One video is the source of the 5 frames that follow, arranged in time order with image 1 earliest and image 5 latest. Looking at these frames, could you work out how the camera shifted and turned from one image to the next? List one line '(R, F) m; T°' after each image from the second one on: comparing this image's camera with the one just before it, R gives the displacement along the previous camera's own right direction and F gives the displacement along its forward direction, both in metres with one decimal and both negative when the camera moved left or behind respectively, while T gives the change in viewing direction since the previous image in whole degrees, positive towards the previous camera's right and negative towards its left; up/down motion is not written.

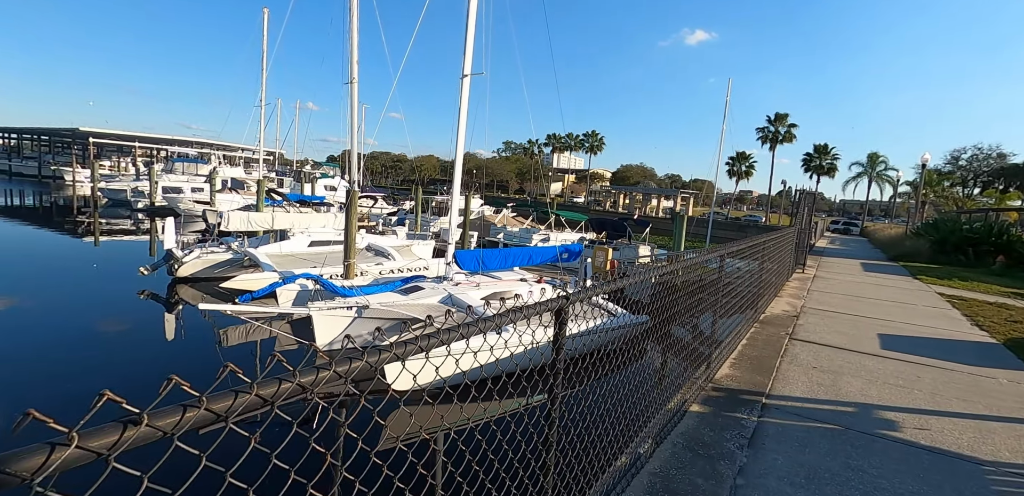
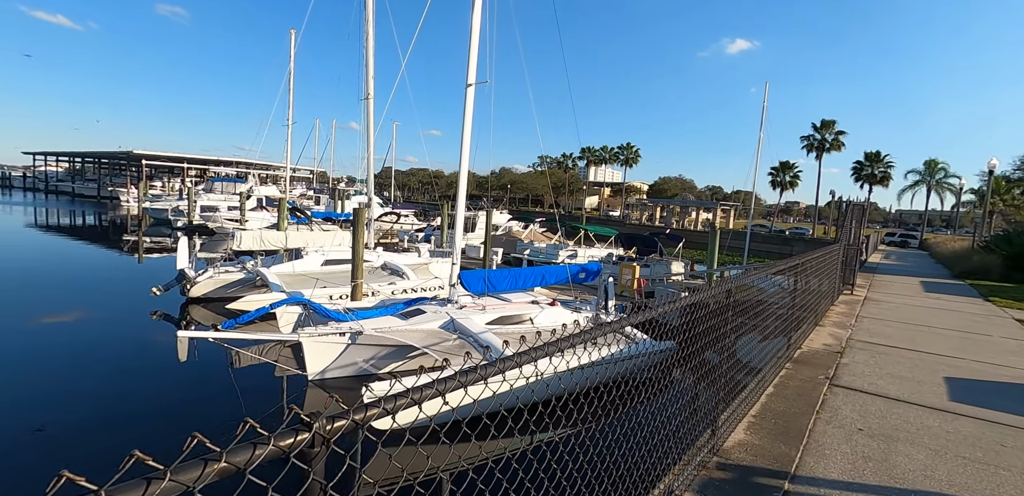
(+0.5, +0.7) m; -4°
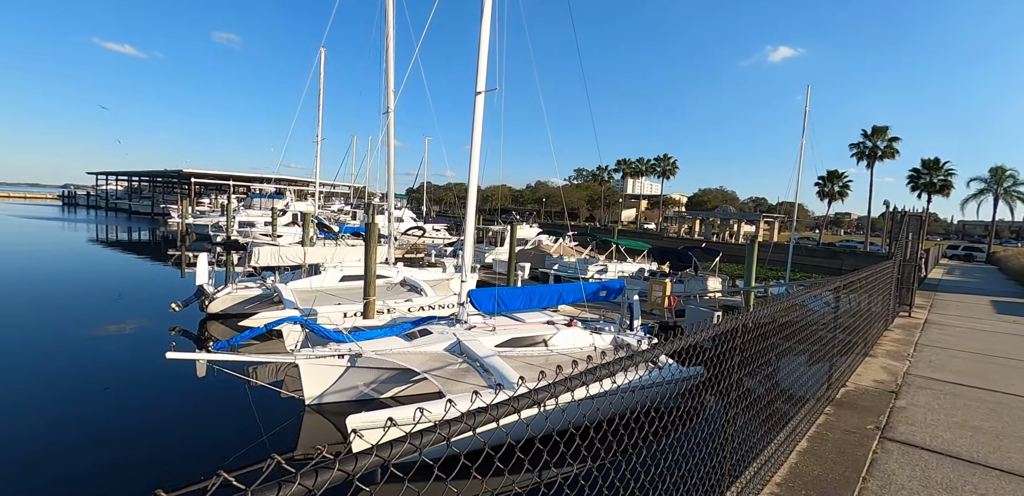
(+0.4, +0.6) m; -4°
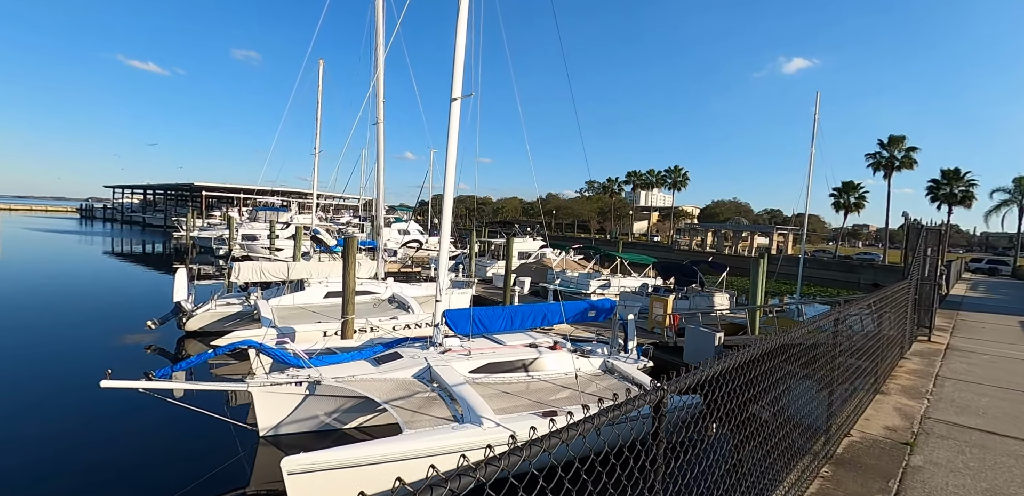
(+0.6, +0.6) m; -1°
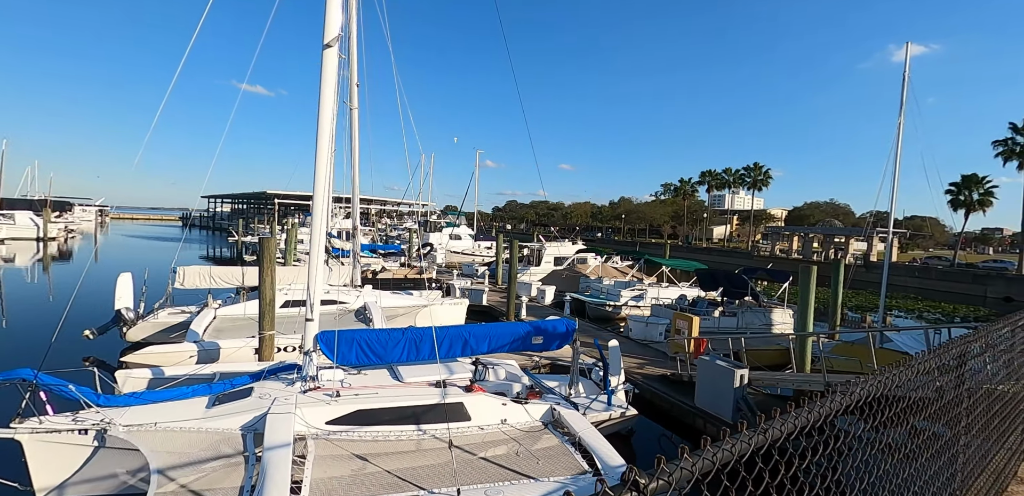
(+2.3, +2.5) m; -9°
